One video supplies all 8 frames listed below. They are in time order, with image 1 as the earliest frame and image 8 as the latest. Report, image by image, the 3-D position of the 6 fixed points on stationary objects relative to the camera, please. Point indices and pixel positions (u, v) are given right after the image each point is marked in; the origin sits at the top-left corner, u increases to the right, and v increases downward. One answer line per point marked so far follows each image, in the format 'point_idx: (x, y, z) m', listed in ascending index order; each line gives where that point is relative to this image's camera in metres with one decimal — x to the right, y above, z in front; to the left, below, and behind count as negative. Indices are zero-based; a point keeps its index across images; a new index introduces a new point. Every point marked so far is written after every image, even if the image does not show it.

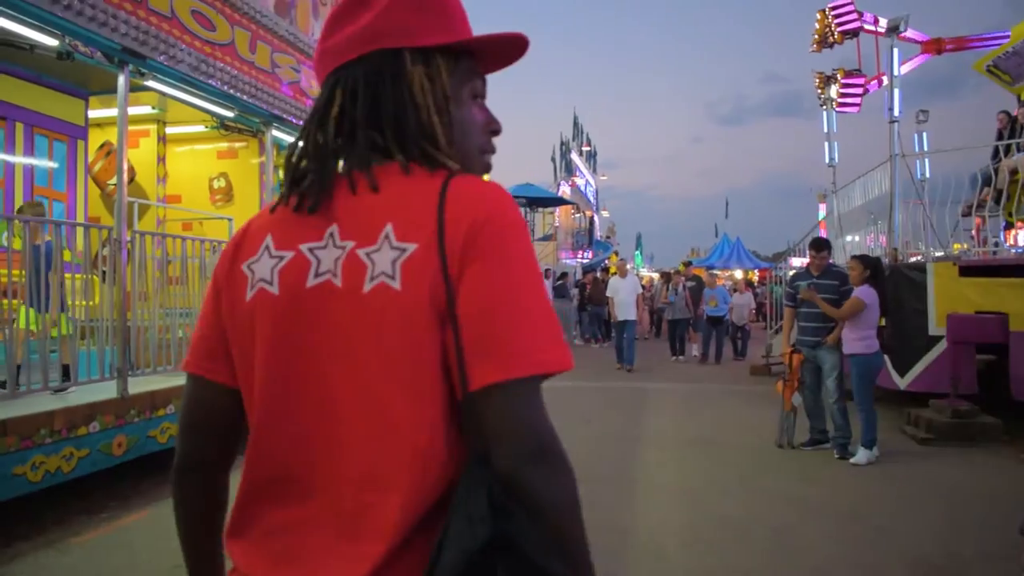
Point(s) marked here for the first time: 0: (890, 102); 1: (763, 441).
0: (+4.3, +2.1, +8.6) m
1: (+2.4, -1.5, +7.4) m
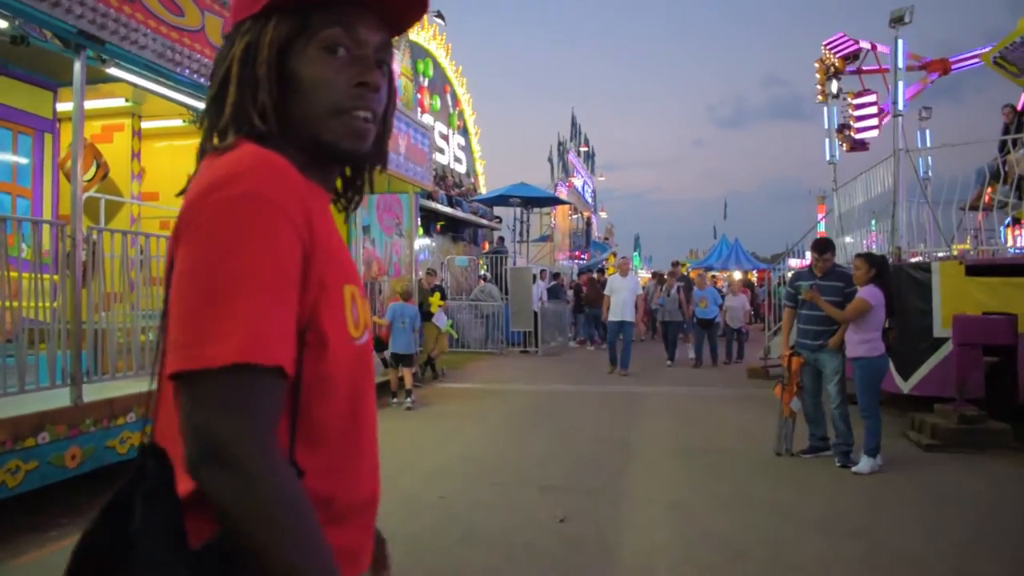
0: (+4.1, +2.1, +8.3) m
1: (+2.3, -1.5, +7.1) m
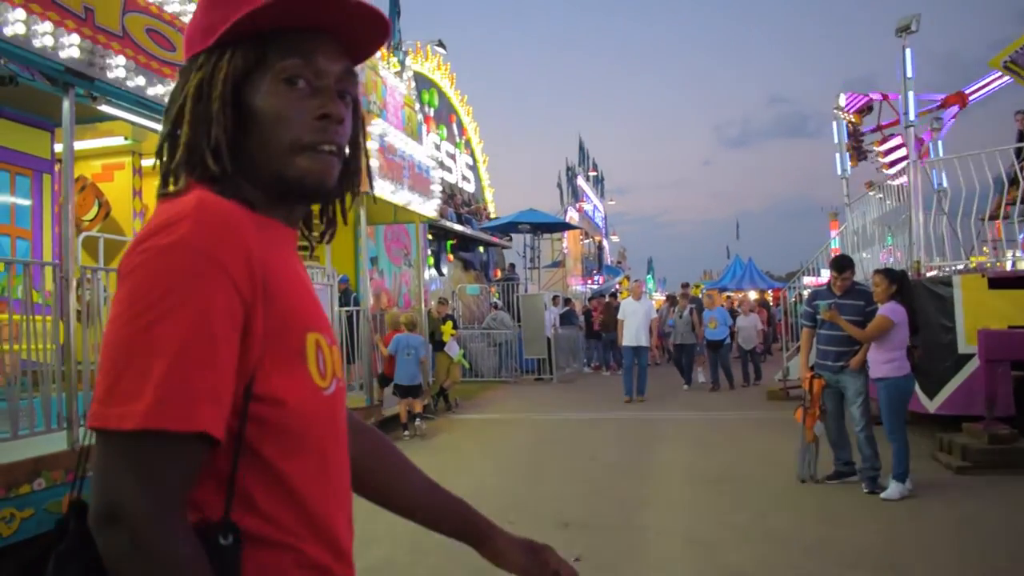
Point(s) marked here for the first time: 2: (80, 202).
0: (+4.2, +1.9, +8.1) m
1: (+2.4, -1.7, +6.8) m
2: (-5.1, +1.0, +9.0) m
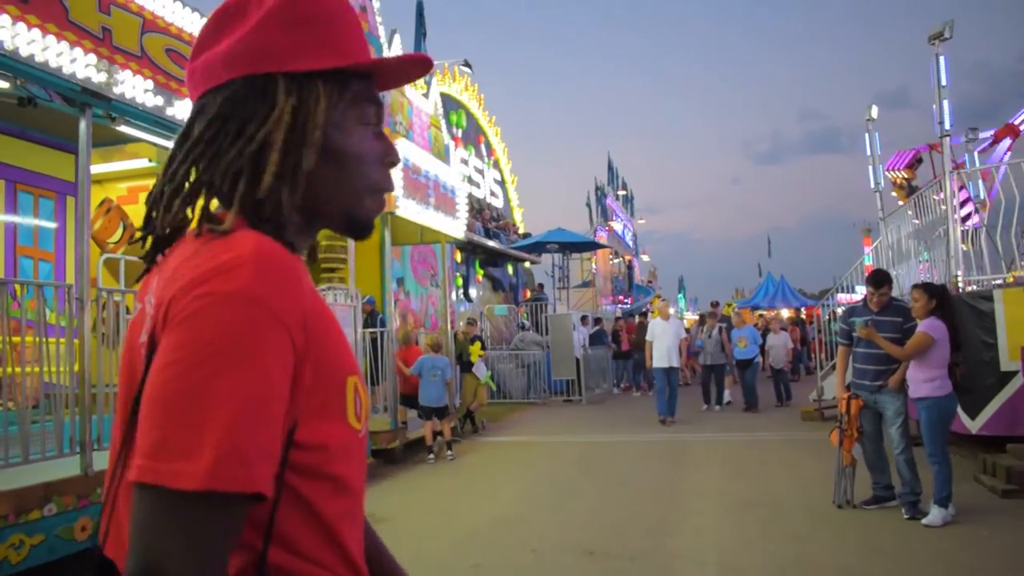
0: (+4.4, +1.8, +7.9) m
1: (+2.6, -1.8, +6.5) m
2: (-4.8, +0.7, +9.1) m
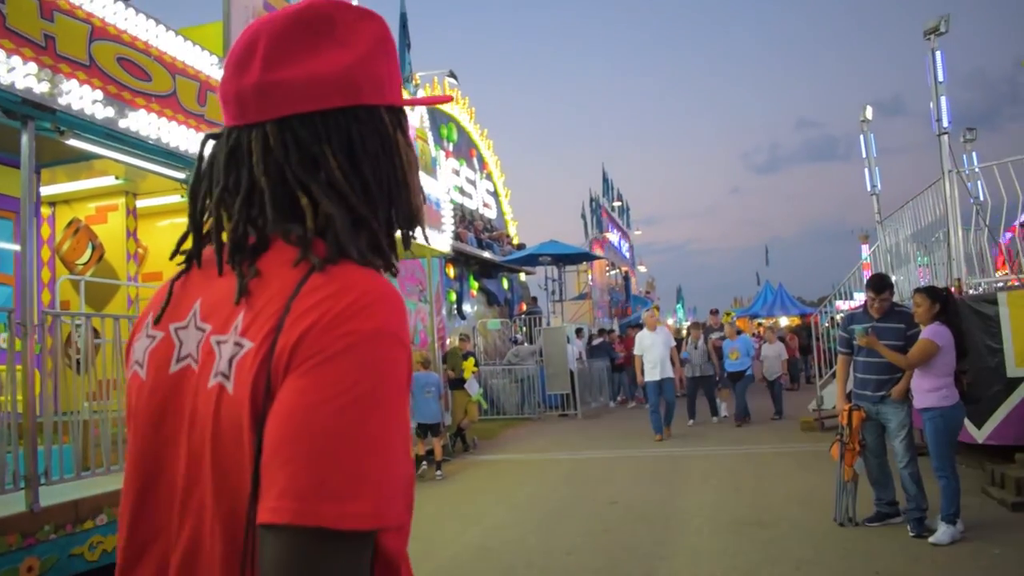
0: (+4.2, +1.7, +7.6) m
1: (+2.5, -1.9, +6.2) m
2: (-5.0, +0.5, +8.8) m
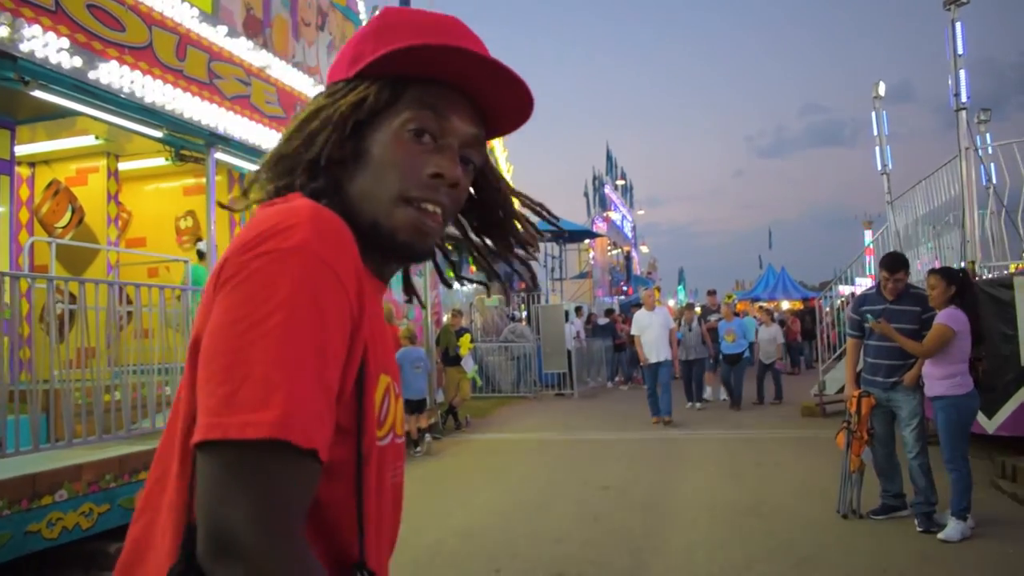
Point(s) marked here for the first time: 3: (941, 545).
0: (+4.2, +1.9, +7.2) m
1: (+2.4, -1.7, +5.9) m
2: (-5.1, +0.9, +8.4) m
3: (+2.8, -1.7, +5.0) m
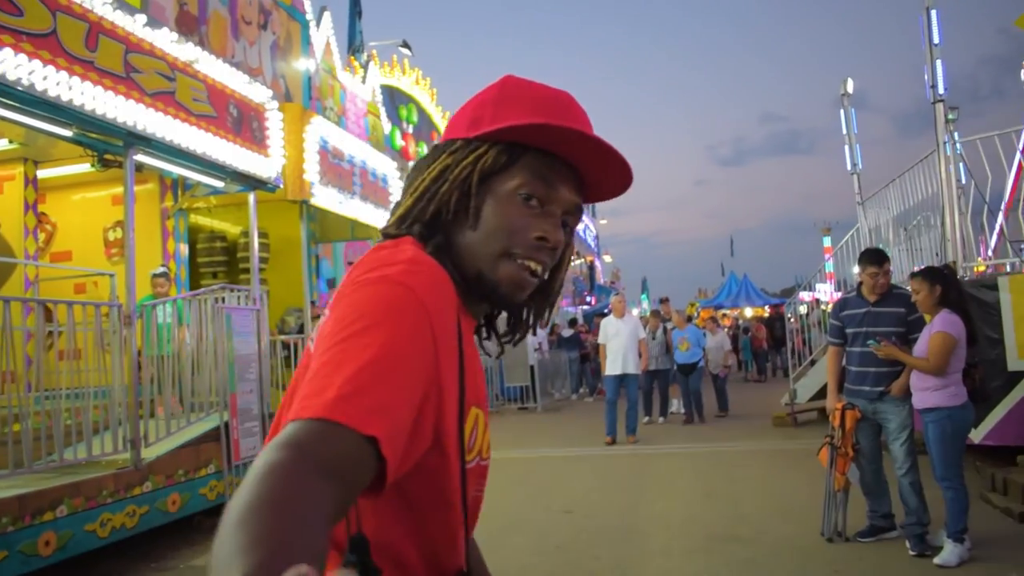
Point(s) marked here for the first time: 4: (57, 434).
0: (+3.7, +1.9, +6.9) m
1: (+2.1, -1.7, +5.5) m
2: (-5.5, +0.7, +7.6) m
3: (+2.5, -1.7, +4.5) m
4: (-3.4, -1.1, +5.7) m
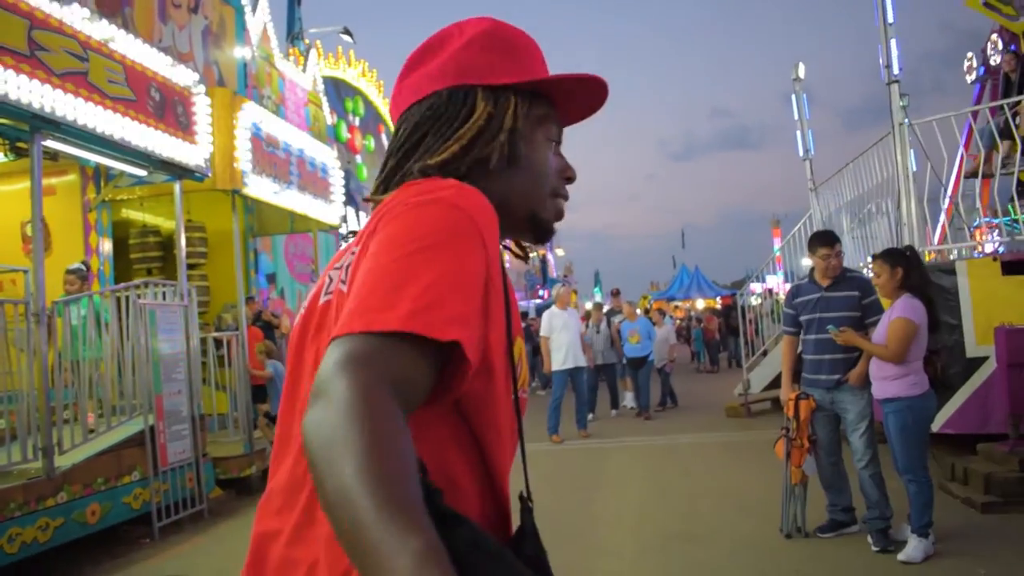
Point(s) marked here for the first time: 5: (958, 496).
0: (+3.2, +2.0, +6.7) m
1: (+1.7, -1.6, +5.2) m
2: (-6.0, +0.7, +7.0) m
3: (+2.2, -1.6, +4.3) m
4: (-3.8, -1.1, +5.2) m
5: (+3.2, -1.5, +5.5) m
